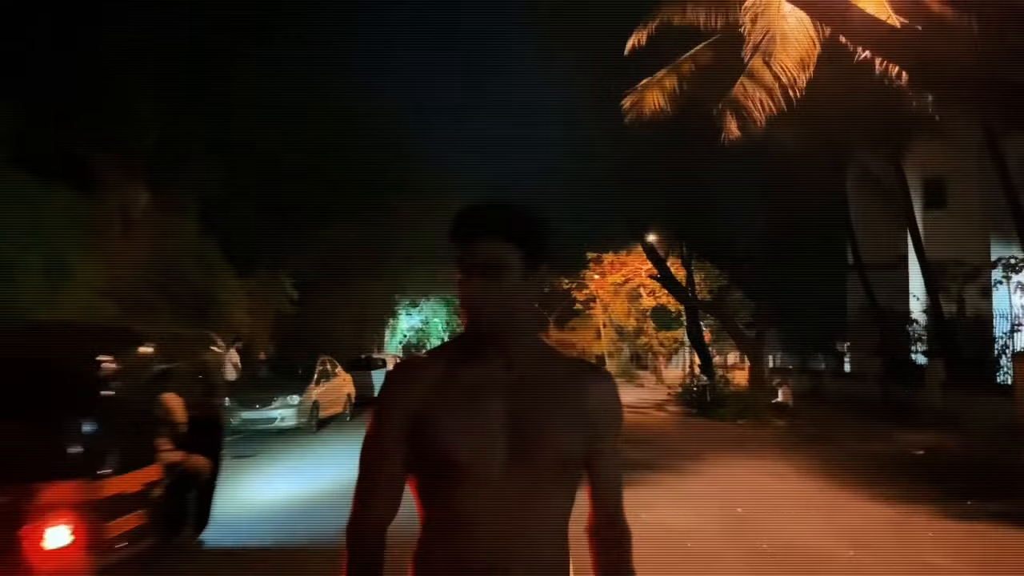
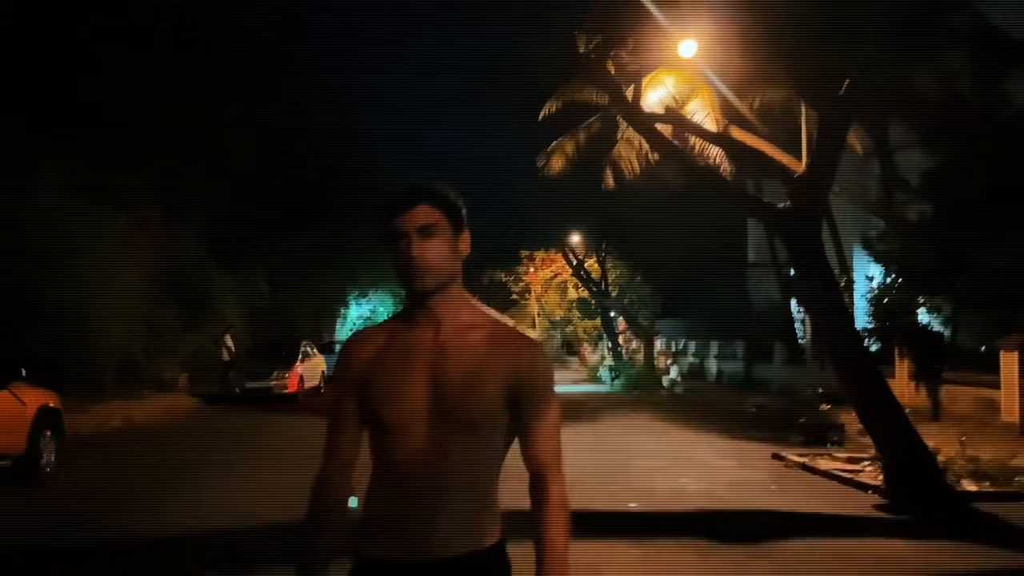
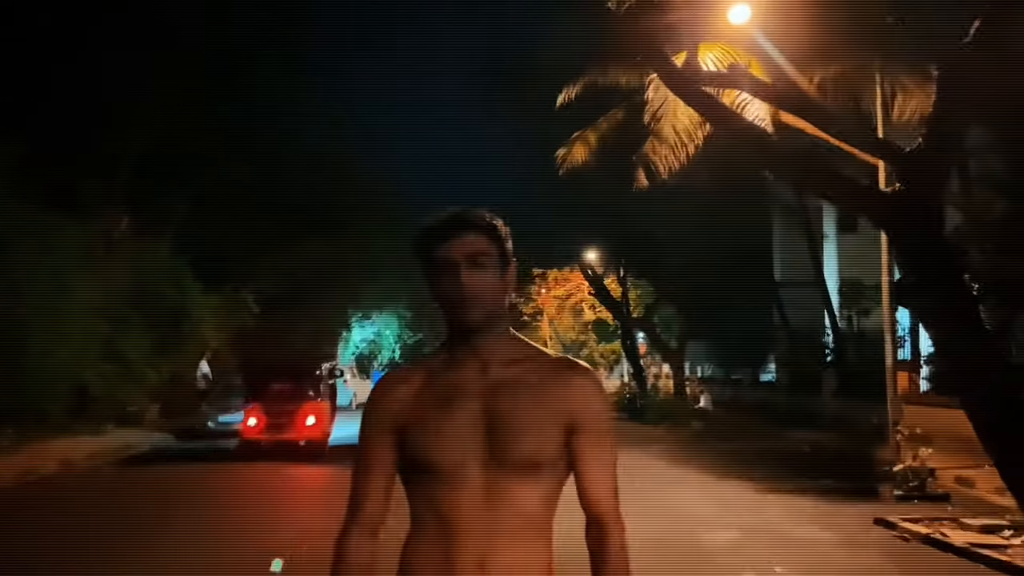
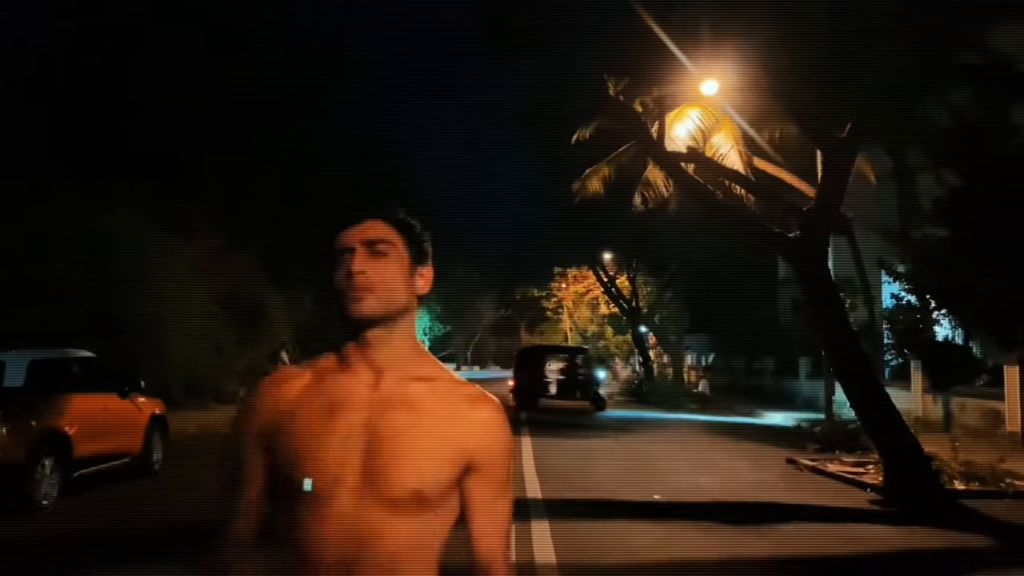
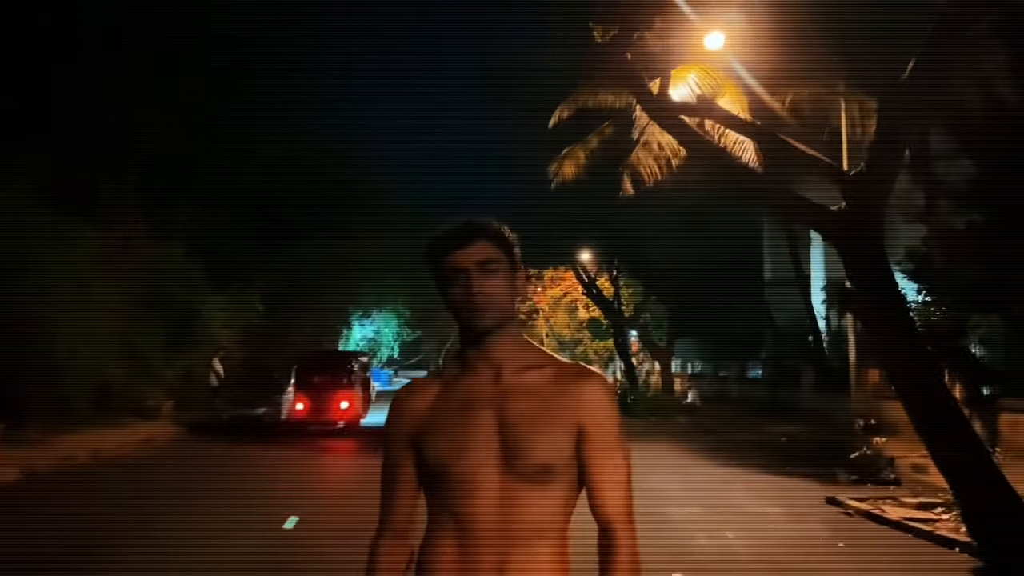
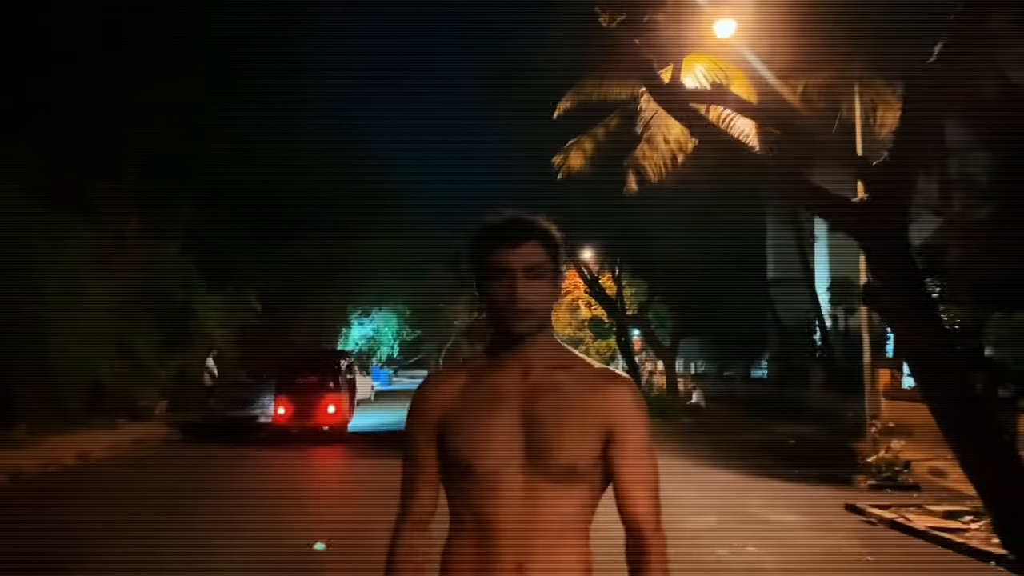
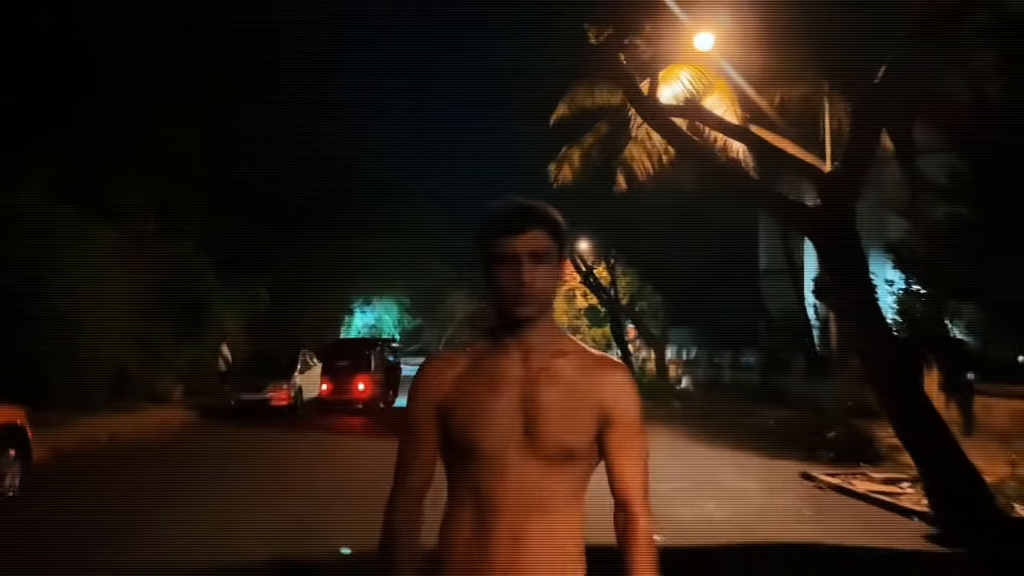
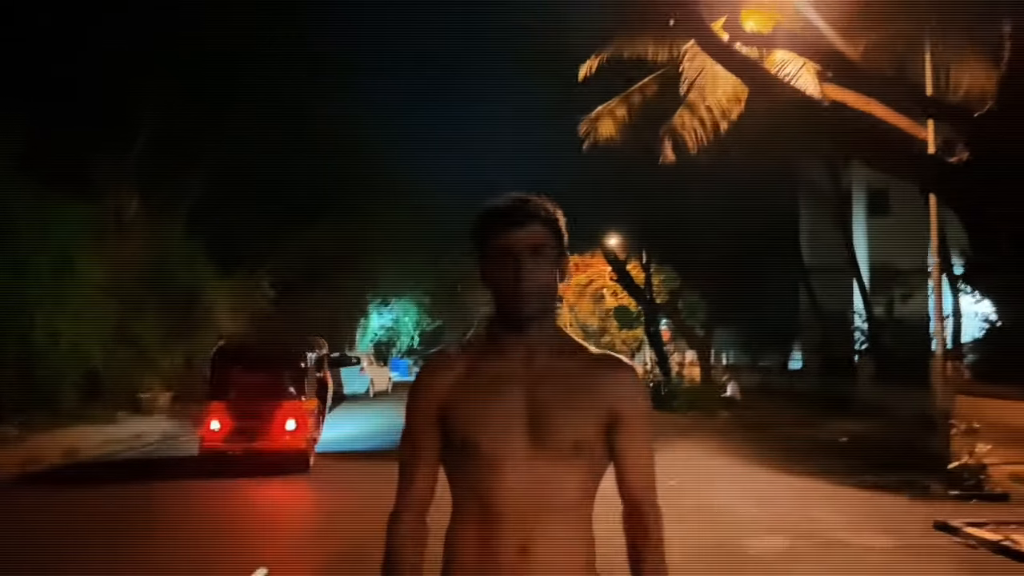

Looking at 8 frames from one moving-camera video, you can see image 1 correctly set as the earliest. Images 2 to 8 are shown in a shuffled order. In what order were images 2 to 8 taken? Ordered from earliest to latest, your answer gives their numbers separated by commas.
8, 3, 6, 5, 7, 2, 4
